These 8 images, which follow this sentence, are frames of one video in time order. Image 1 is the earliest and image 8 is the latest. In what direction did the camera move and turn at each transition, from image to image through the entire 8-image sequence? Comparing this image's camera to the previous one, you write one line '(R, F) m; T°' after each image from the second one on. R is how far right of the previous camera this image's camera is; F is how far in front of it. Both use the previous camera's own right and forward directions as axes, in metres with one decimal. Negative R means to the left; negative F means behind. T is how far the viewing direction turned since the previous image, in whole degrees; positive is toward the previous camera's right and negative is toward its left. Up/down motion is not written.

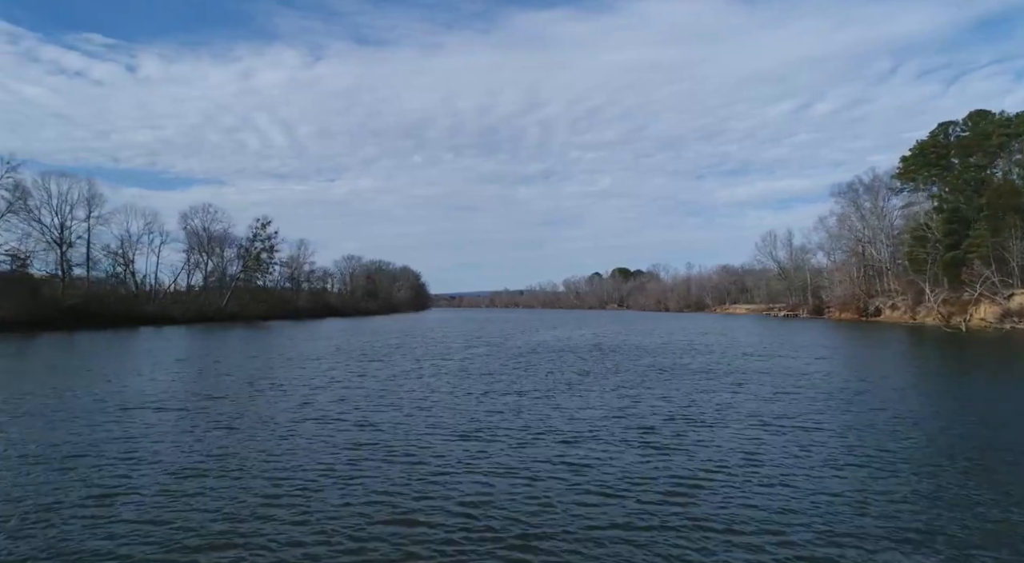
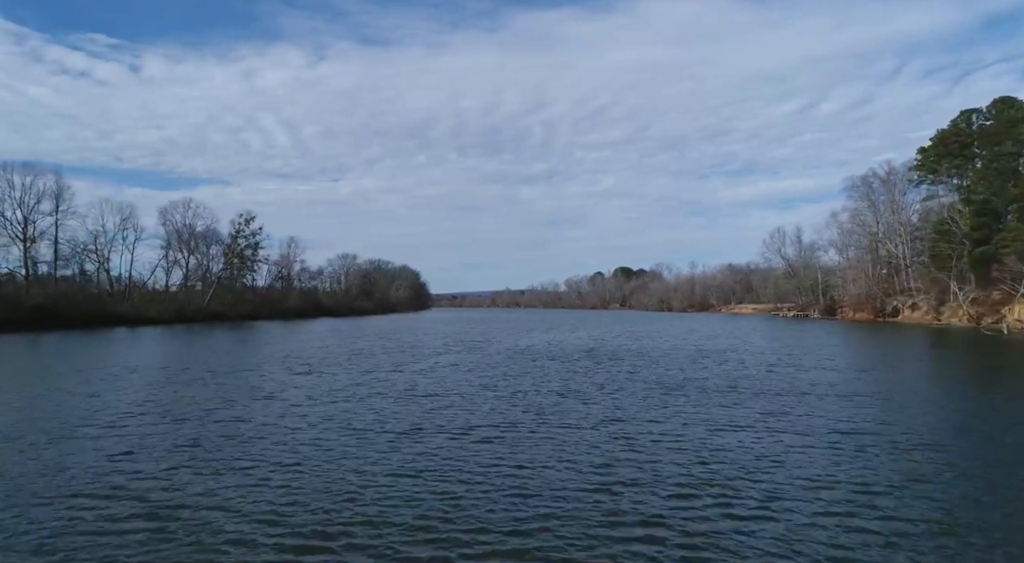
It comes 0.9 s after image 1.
(+0.9, +4.3) m; 0°
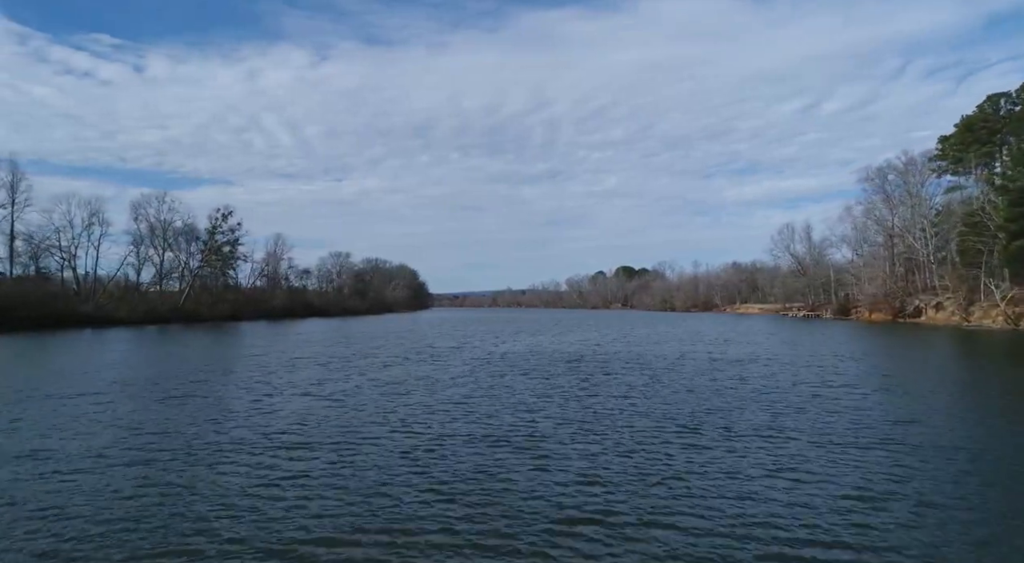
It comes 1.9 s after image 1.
(+1.0, +4.9) m; 0°
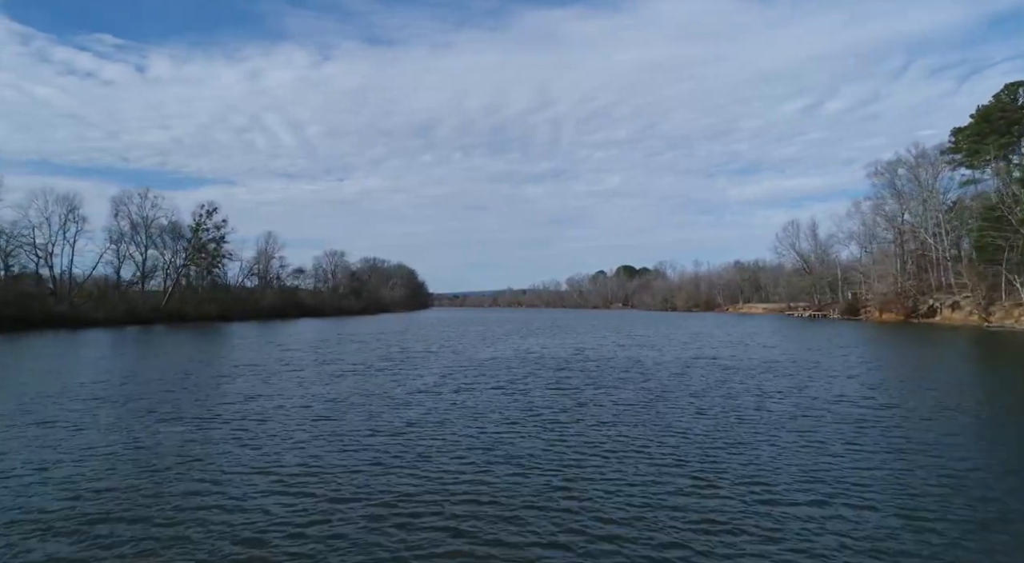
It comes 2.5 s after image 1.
(+0.8, +3.0) m; 0°
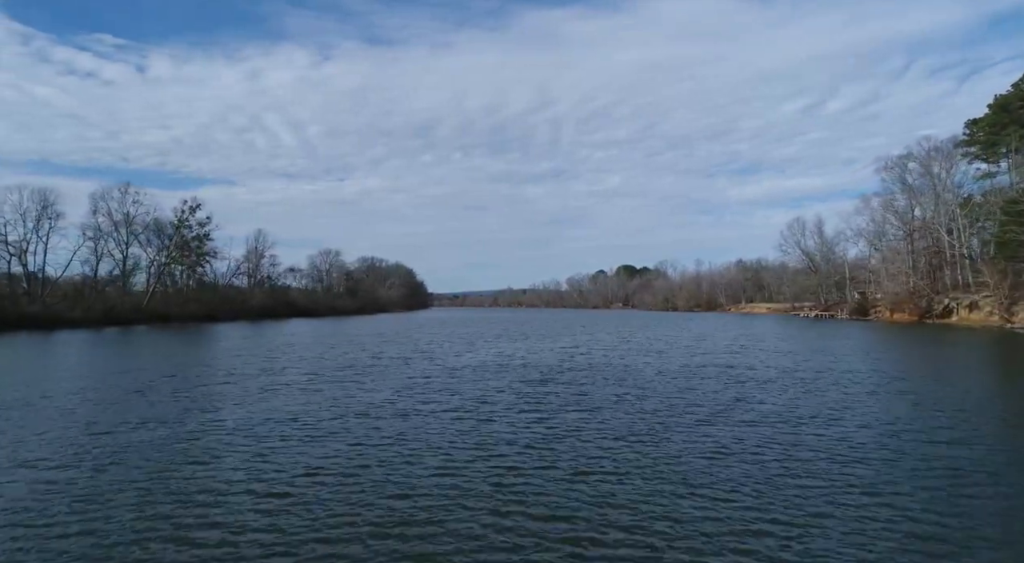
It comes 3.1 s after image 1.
(+0.6, +3.0) m; 0°
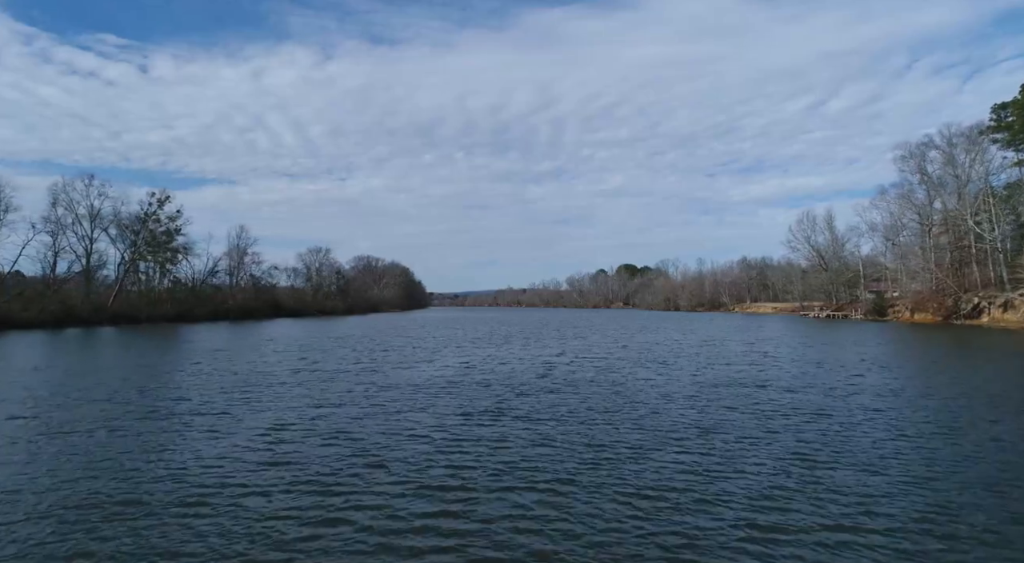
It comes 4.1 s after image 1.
(+1.0, +5.0) m; 0°
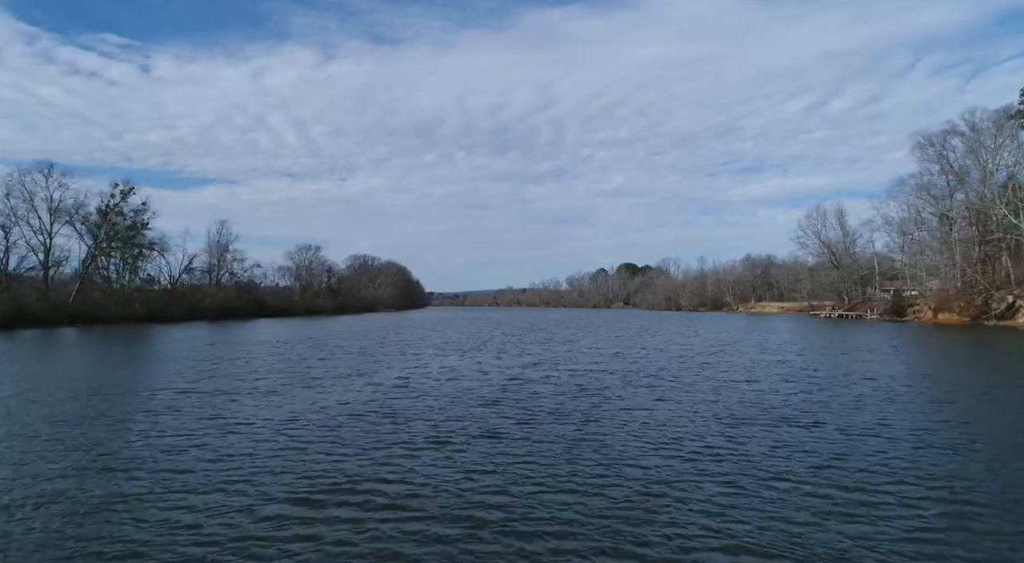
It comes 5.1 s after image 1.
(+1.0, +4.8) m; 0°
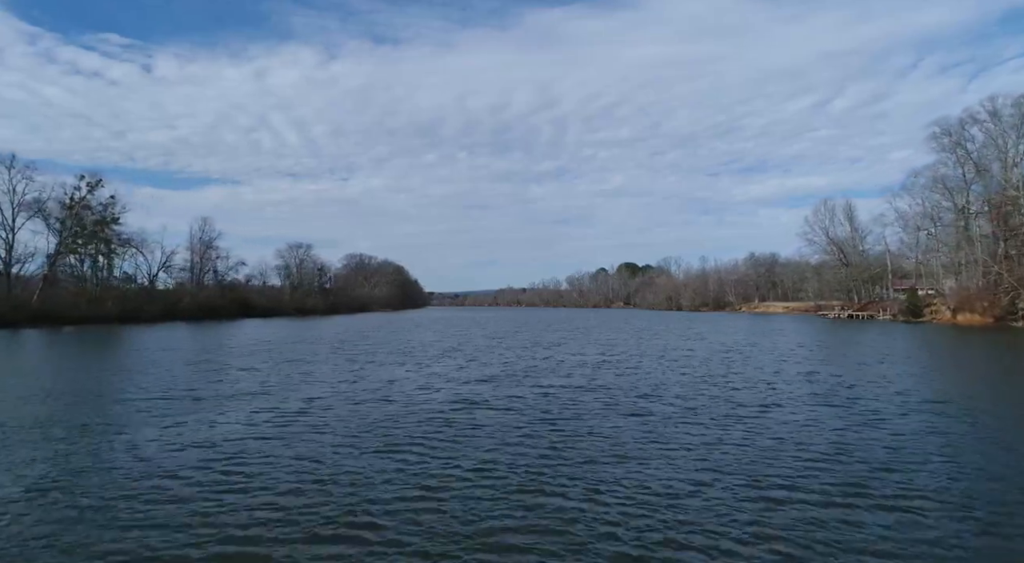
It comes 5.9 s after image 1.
(+0.9, +3.8) m; 0°
